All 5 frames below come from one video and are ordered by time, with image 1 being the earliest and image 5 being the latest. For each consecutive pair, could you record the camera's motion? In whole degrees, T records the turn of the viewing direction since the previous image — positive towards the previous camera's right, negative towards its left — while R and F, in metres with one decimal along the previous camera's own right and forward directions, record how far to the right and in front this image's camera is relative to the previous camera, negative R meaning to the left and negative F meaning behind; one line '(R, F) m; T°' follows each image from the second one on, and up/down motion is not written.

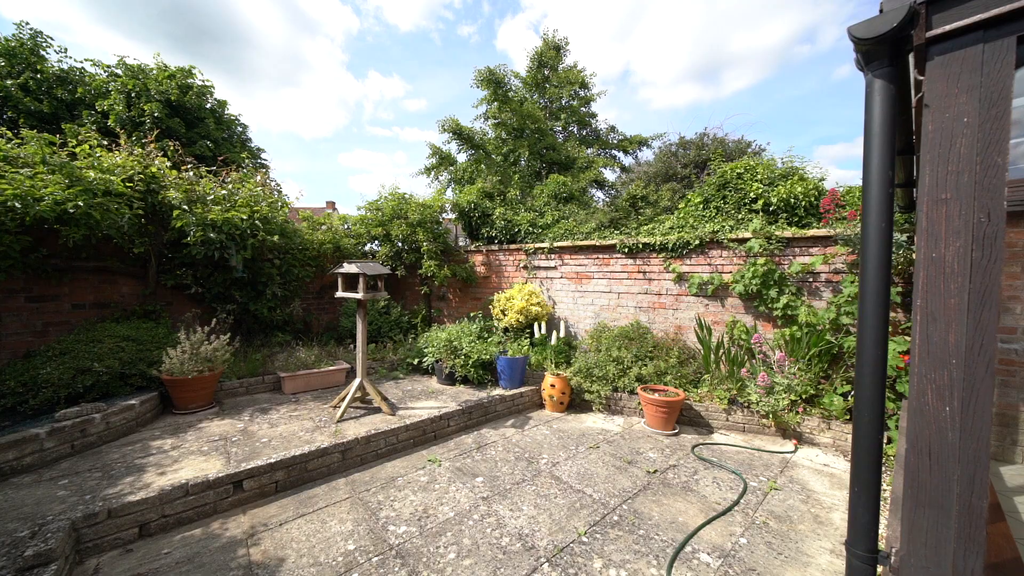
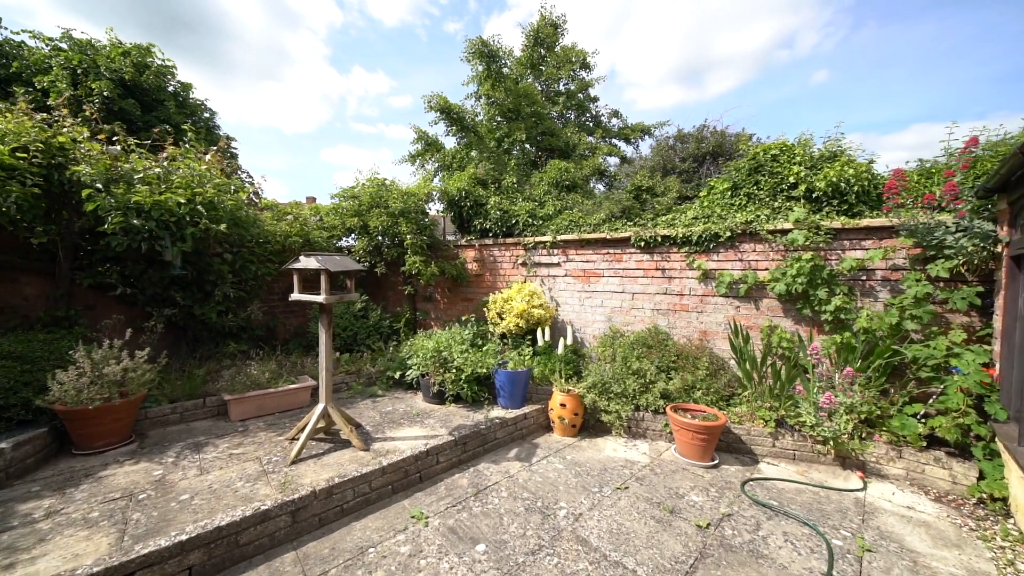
(-0.2, +0.8) m; +2°
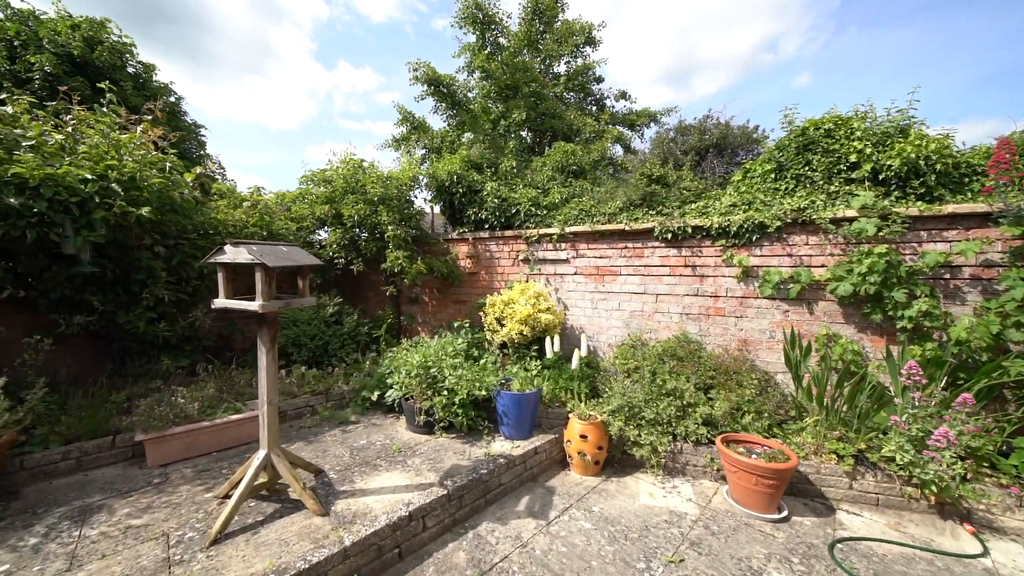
(-0.1, +0.8) m; +2°
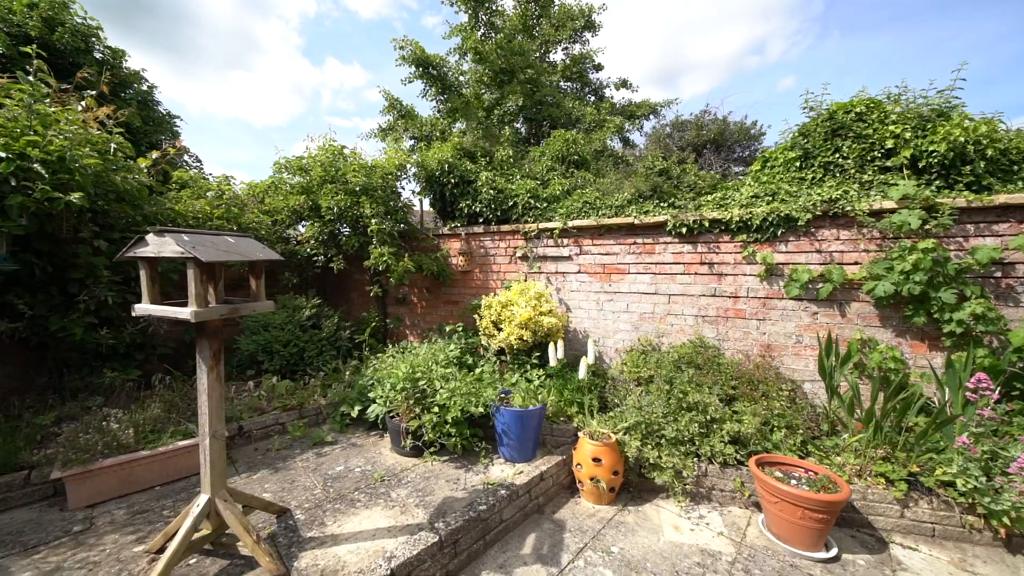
(-0.1, +0.4) m; +2°
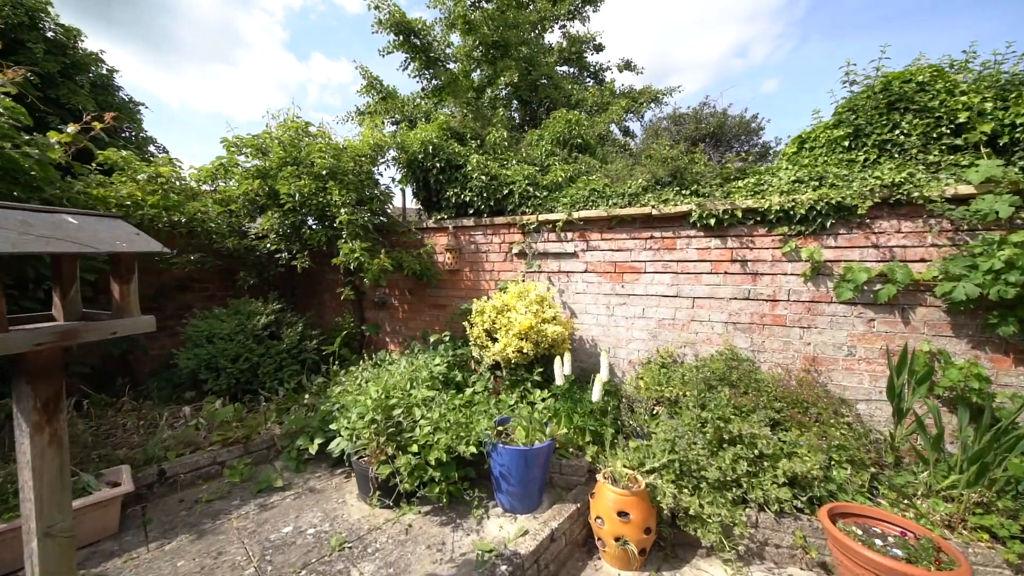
(-0.1, +0.6) m; +2°
